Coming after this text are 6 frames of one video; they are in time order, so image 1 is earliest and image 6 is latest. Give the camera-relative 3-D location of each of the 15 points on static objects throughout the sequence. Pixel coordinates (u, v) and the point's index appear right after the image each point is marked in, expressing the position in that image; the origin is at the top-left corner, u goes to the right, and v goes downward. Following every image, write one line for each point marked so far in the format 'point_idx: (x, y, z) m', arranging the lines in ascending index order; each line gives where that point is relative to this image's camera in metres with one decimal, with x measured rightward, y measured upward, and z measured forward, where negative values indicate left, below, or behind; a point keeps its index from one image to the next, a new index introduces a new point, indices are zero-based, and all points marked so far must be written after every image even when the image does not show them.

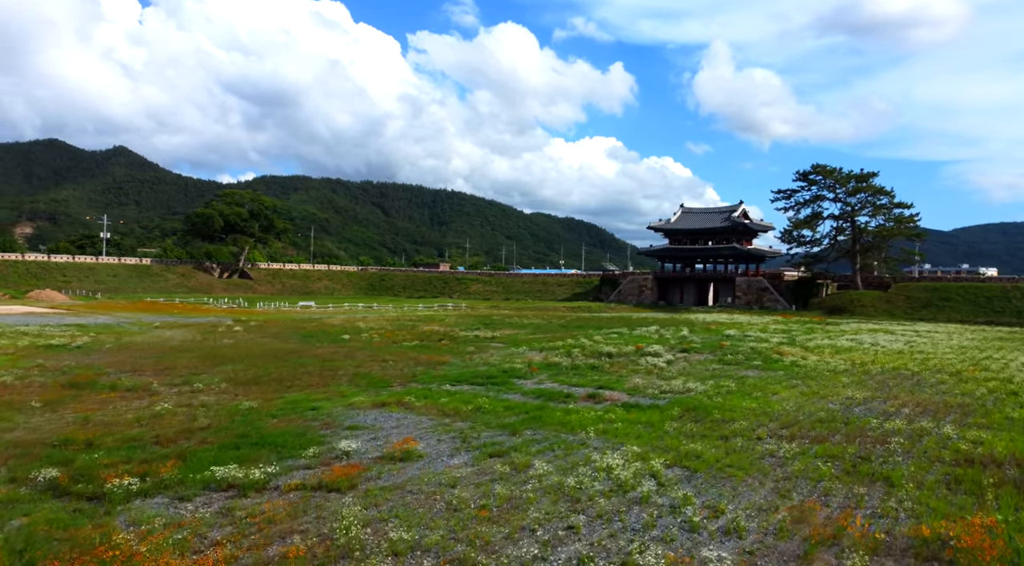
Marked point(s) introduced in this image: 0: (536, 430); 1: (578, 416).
0: (+0.5, -3.2, +15.9) m
1: (+1.6, -3.2, +17.2) m
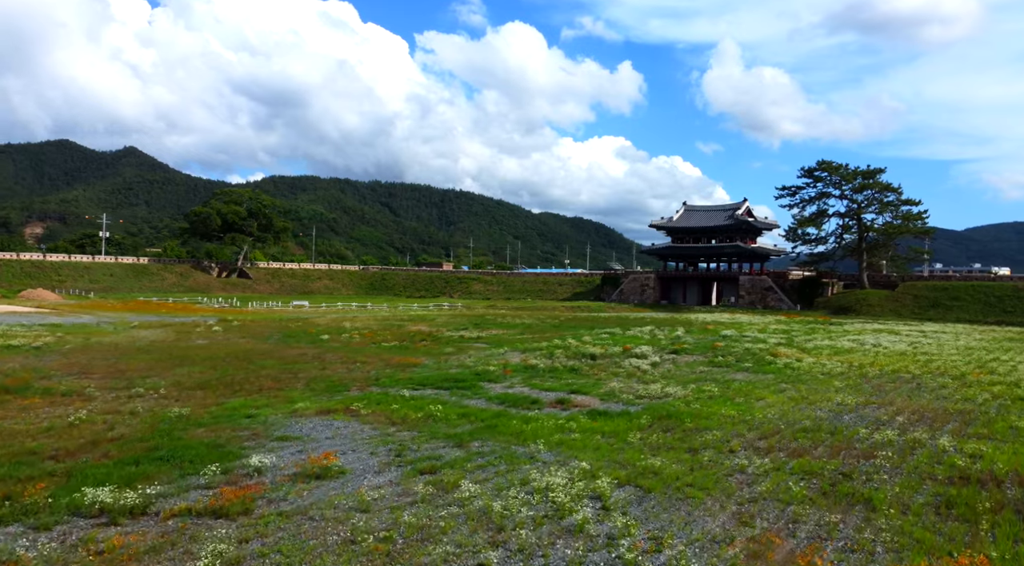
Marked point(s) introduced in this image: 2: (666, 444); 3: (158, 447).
0: (-0.6, -3.2, +14.4) m
1: (+0.5, -3.1, +15.6) m
2: (+3.2, -3.3, +14.5) m
3: (-6.4, -3.0, +12.9) m
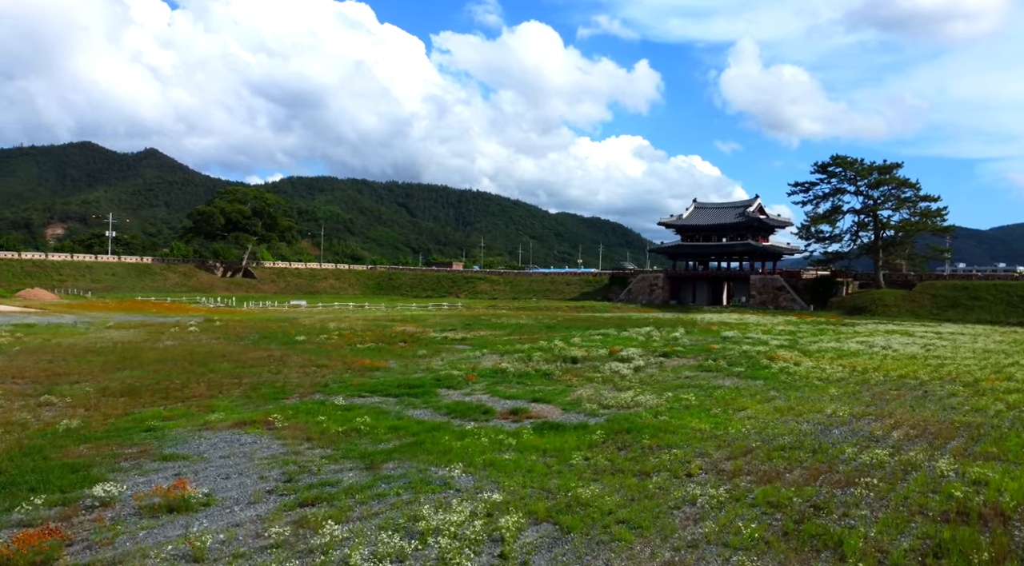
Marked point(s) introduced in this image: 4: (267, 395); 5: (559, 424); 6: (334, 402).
0: (-1.9, -3.1, +12.5) m
1: (-0.8, -3.0, +13.6) m
2: (+1.8, -3.2, +12.5) m
3: (-7.8, -2.9, +11.1) m
4: (-6.5, -3.0, +19.0) m
5: (+1.0, -3.1, +15.9) m
6: (-4.4, -2.9, +17.7) m
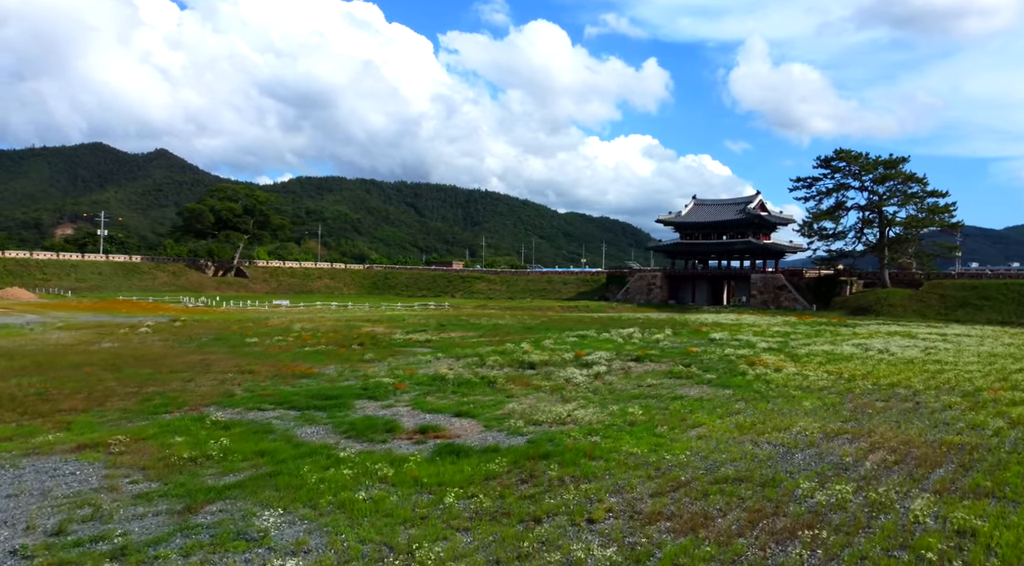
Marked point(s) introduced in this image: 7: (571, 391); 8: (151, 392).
0: (-3.8, -3.0, +9.9) m
1: (-2.7, -2.9, +11.1) m
2: (-0.1, -3.1, +9.9) m
3: (-9.7, -2.8, +8.6) m
4: (-8.3, -2.9, +16.6) m
5: (-0.9, -3.0, +13.3) m
6: (-6.3, -2.8, +15.2) m
7: (+1.7, -3.0, +19.8) m
8: (-9.6, -2.9, +18.9) m
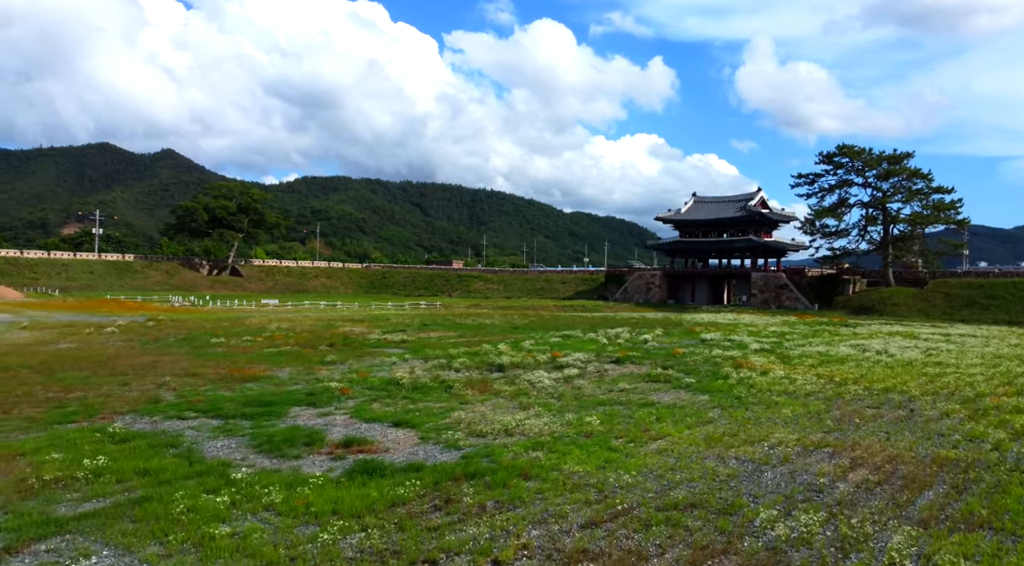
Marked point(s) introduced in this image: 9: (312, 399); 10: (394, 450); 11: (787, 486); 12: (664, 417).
0: (-5.0, -2.9, +8.4) m
1: (-3.9, -2.8, +9.5) m
2: (-1.3, -3.0, +8.3) m
3: (-10.9, -2.7, +7.1) m
4: (-9.5, -2.8, +15.0) m
5: (-2.0, -2.9, +11.7) m
6: (-7.4, -2.8, +13.6) m
7: (+0.5, -2.9, +18.2) m
8: (-10.8, -2.8, +17.4) m
9: (-5.0, -2.9, +17.9) m
10: (-2.1, -3.0, +12.8) m
11: (+4.2, -3.1, +11.0) m
12: (+3.4, -3.0, +16.0) m
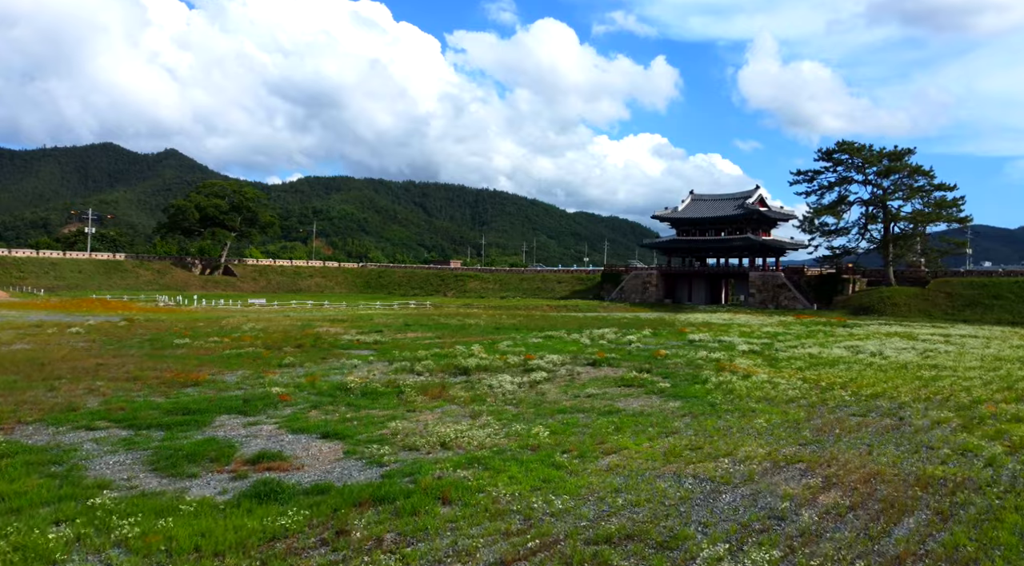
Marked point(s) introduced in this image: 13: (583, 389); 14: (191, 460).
0: (-6.2, -2.8, +6.9) m
1: (-5.0, -2.8, +8.1) m
2: (-2.4, -2.9, +6.8) m
3: (-12.1, -2.7, +5.7) m
4: (-10.6, -2.7, +13.6) m
5: (-3.2, -2.9, +10.3) m
6: (-8.5, -2.7, +12.2) m
7: (-0.5, -2.8, +16.7) m
8: (-11.9, -2.7, +16.0) m
9: (-6.0, -2.8, +16.5) m
10: (-3.2, -2.9, +11.4) m
11: (+3.1, -3.1, +9.5) m
12: (+2.3, -2.9, +14.5) m
13: (+2.0, -2.9, +19.8) m
14: (-5.1, -2.9, +11.6) m
